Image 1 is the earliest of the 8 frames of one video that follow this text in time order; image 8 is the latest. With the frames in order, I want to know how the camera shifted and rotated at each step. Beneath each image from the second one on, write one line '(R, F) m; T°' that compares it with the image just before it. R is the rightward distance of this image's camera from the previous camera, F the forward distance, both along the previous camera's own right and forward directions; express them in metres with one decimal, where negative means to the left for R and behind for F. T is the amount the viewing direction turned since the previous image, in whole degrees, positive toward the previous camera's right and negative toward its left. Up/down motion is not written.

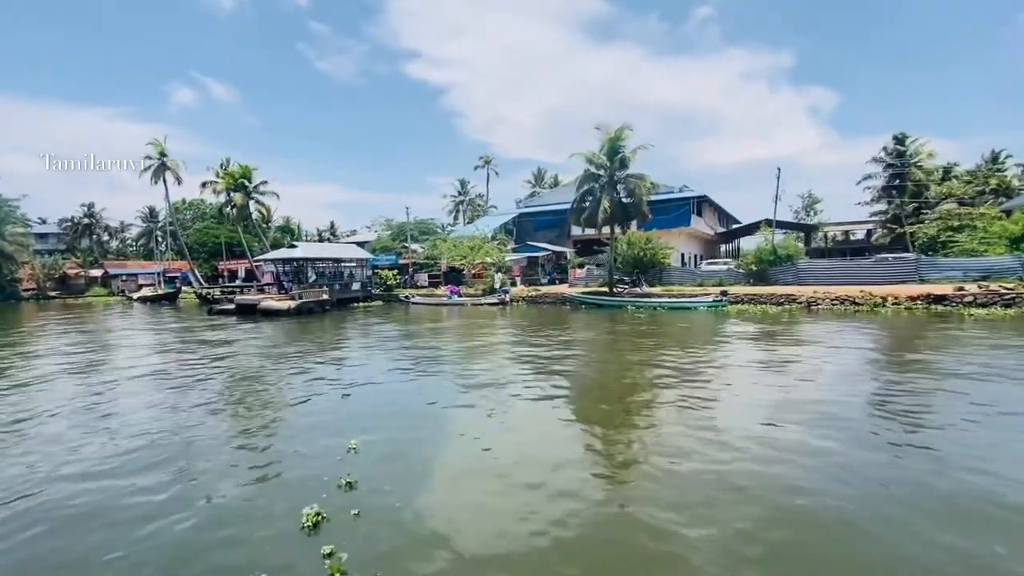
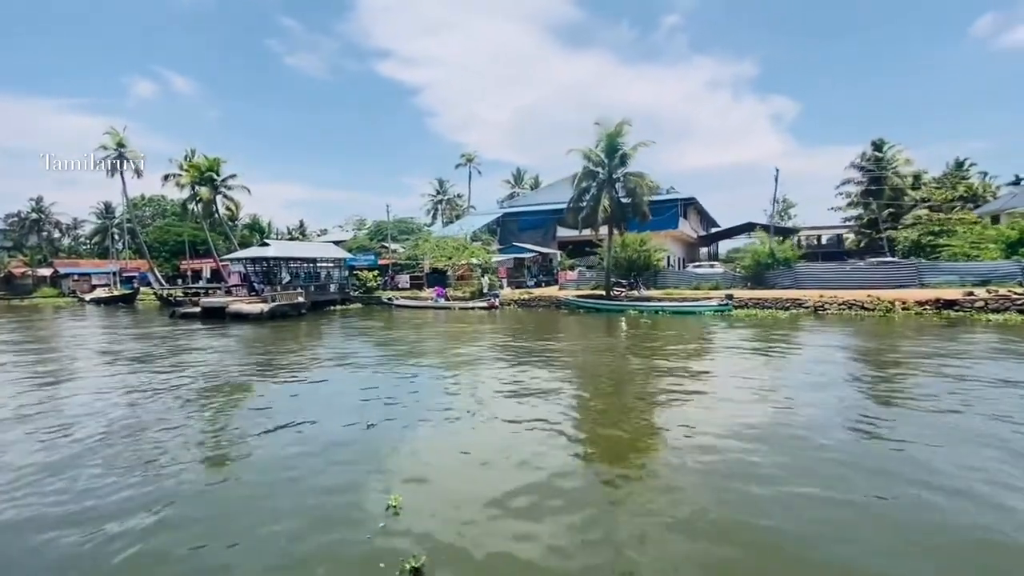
(-0.8, +1.1) m; +3°
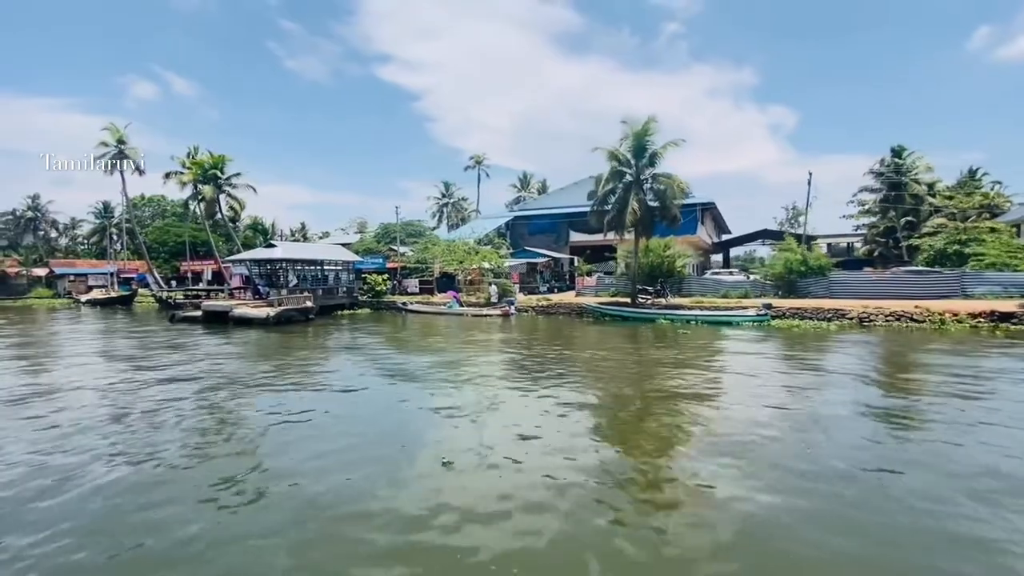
(-0.7, +1.0) m; 0°
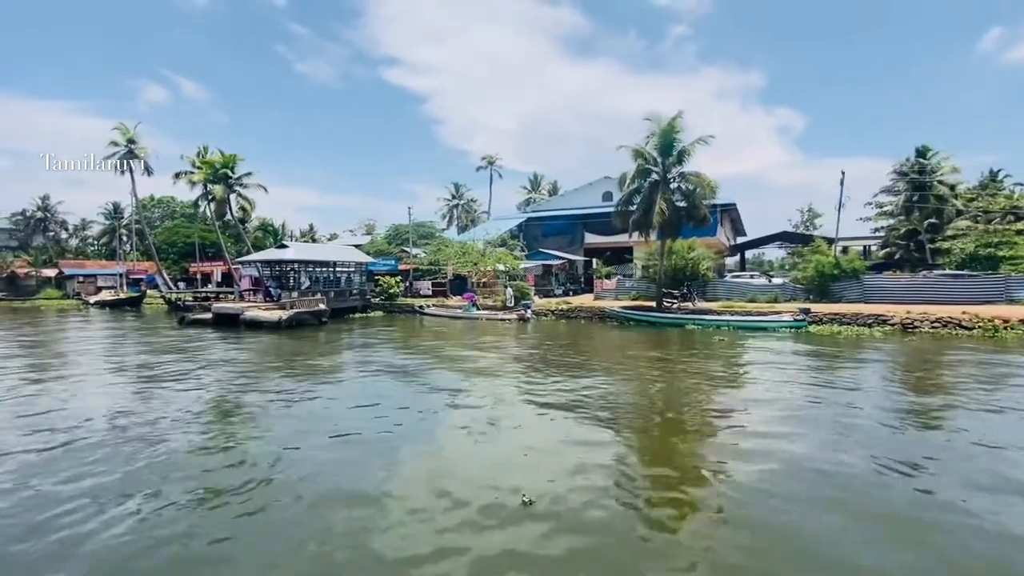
(-0.4, +0.7) m; -1°
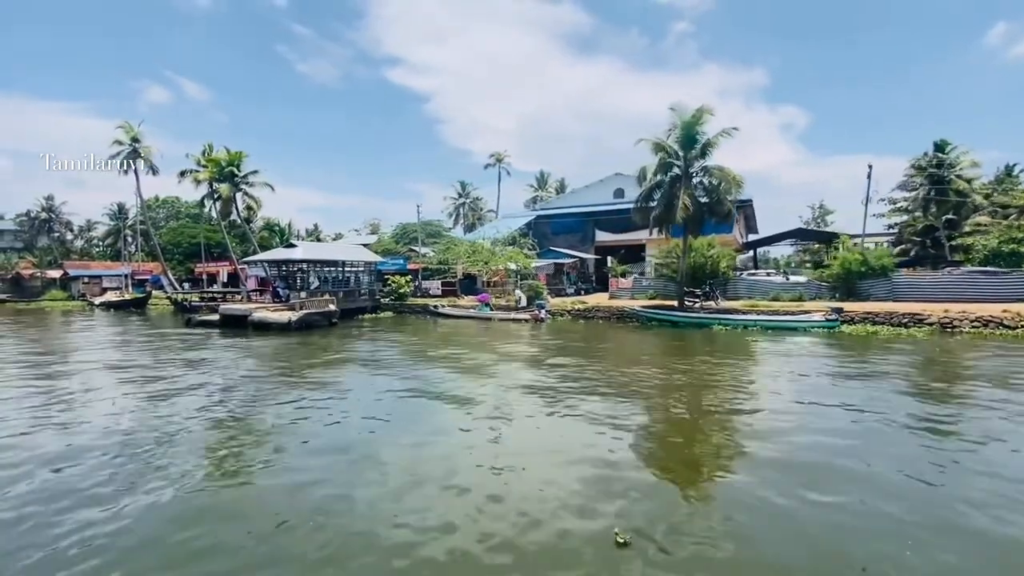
(-0.4, +0.6) m; 0°
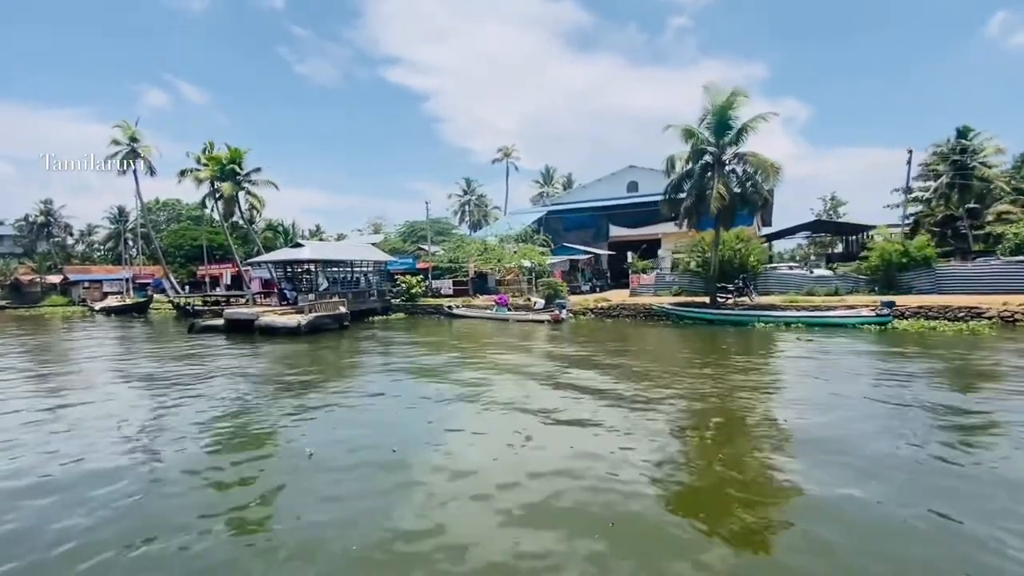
(-0.5, +1.0) m; 0°
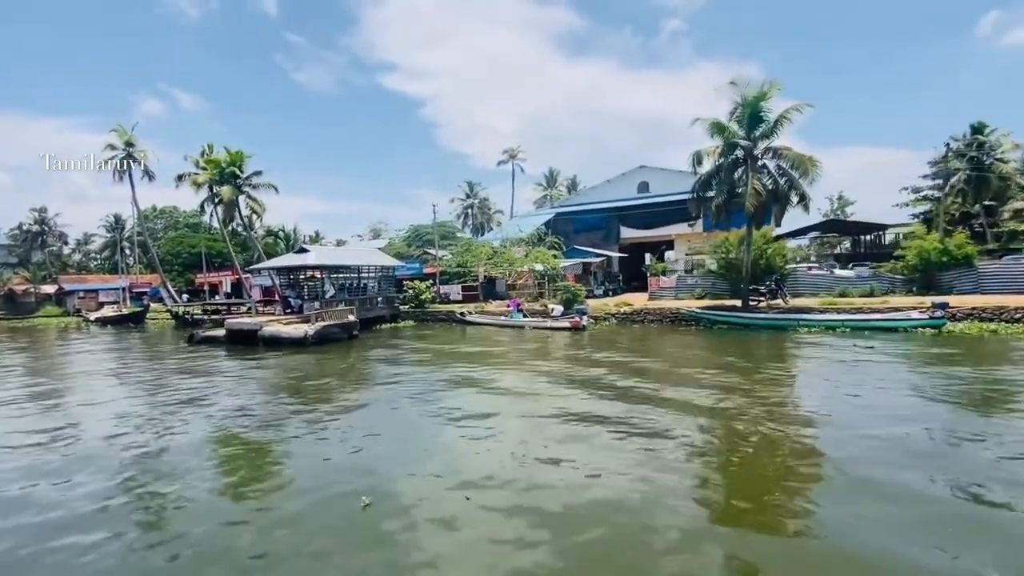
(-0.6, +0.9) m; 0°
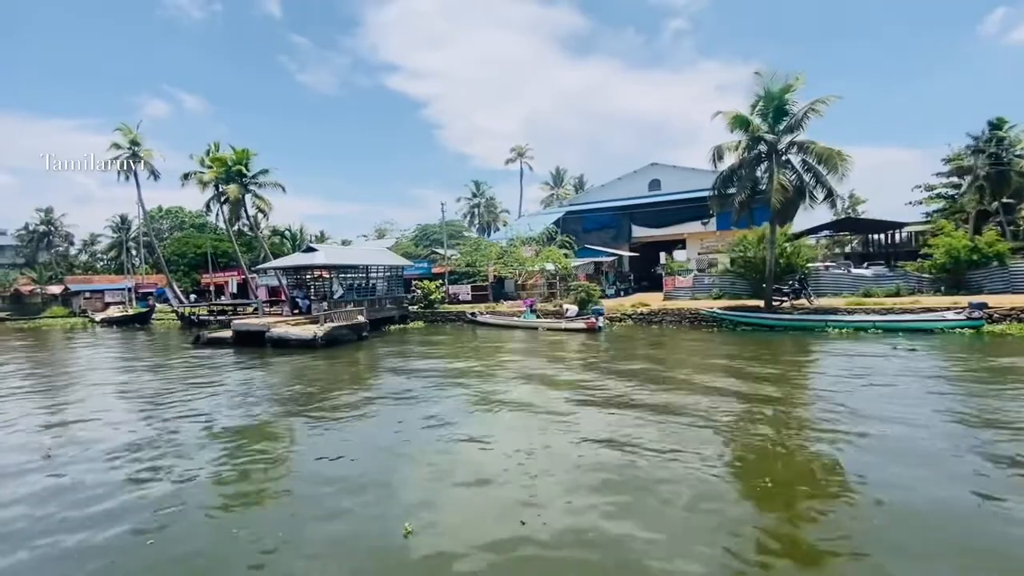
(-0.2, +0.5) m; 0°
